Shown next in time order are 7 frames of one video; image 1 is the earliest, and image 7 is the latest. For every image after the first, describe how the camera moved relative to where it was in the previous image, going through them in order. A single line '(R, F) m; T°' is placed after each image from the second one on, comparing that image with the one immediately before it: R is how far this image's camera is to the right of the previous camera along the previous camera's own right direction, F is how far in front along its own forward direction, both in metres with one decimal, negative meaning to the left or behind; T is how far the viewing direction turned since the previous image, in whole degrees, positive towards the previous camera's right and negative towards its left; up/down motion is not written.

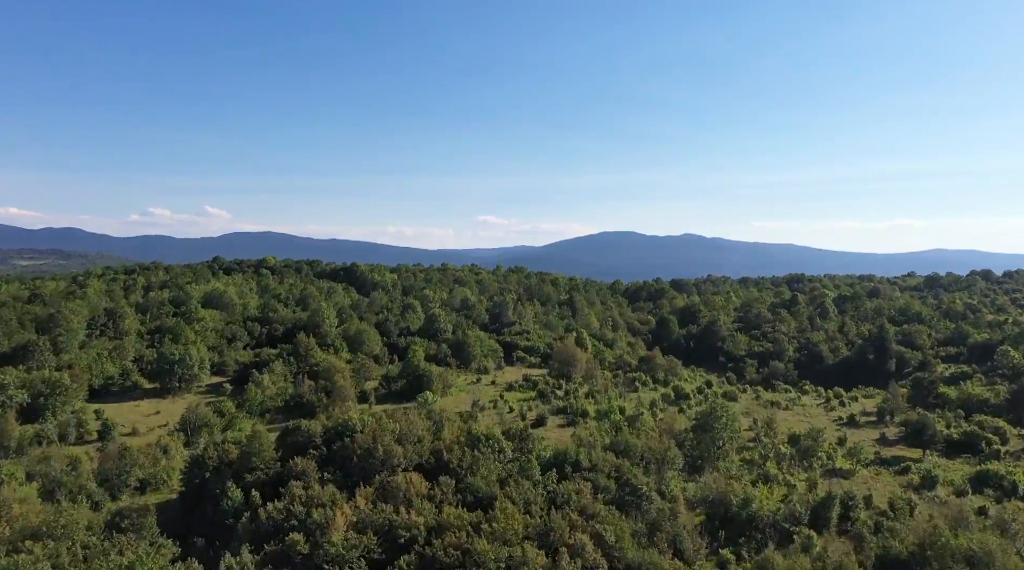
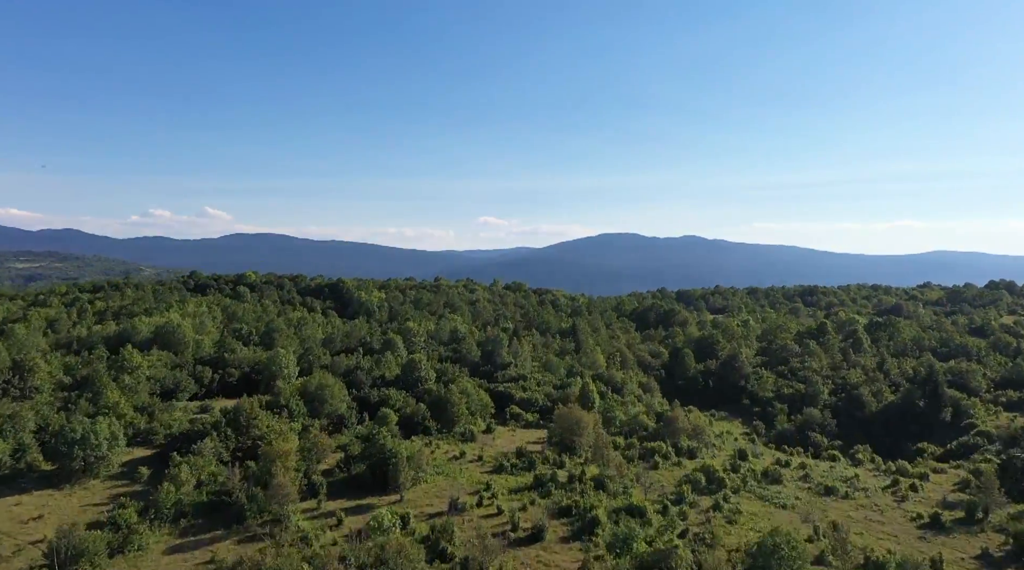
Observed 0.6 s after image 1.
(+0.4, +7.2) m; 0°
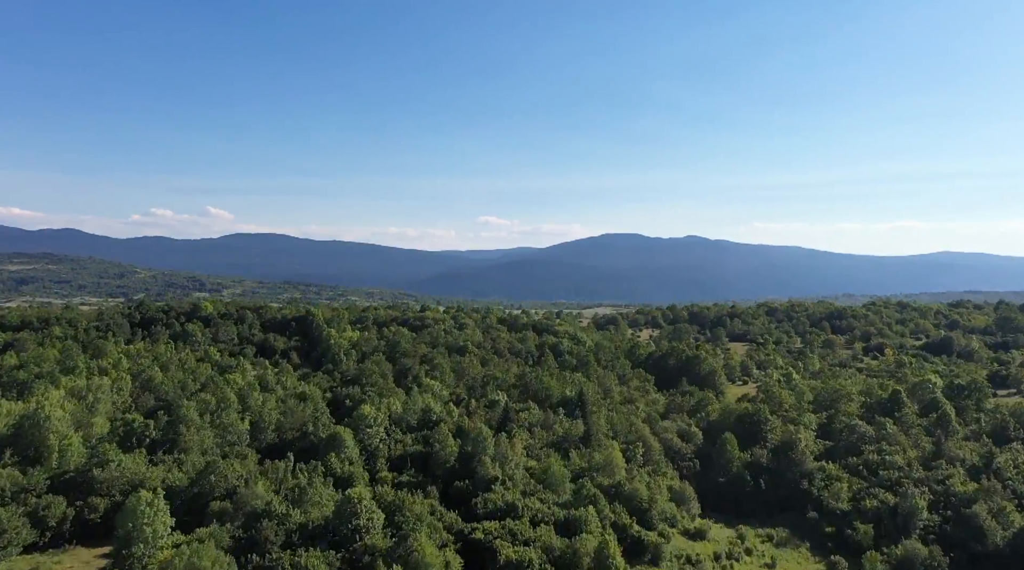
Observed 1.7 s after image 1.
(+0.7, +13.1) m; 0°
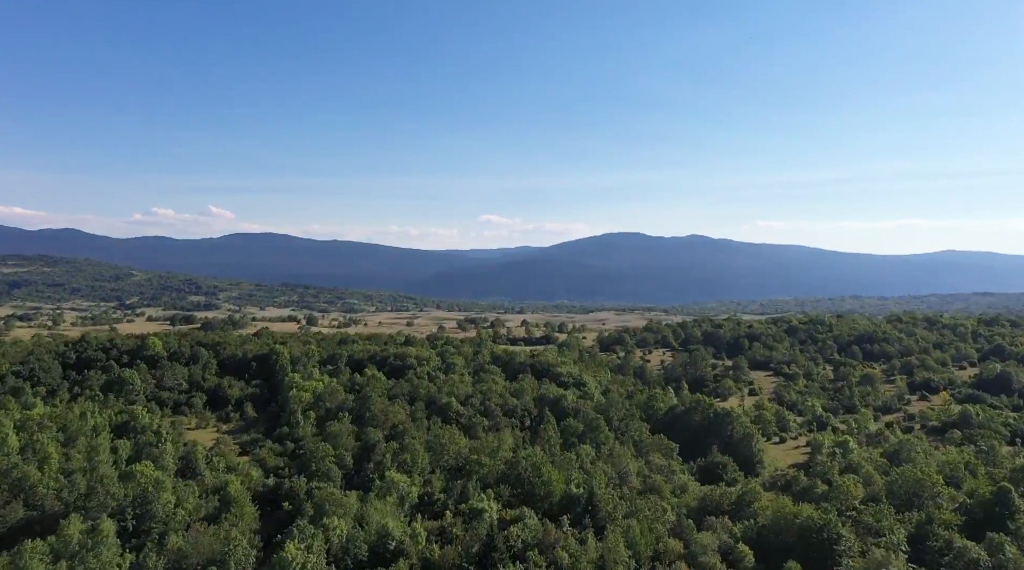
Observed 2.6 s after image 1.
(+0.7, +11.7) m; 0°
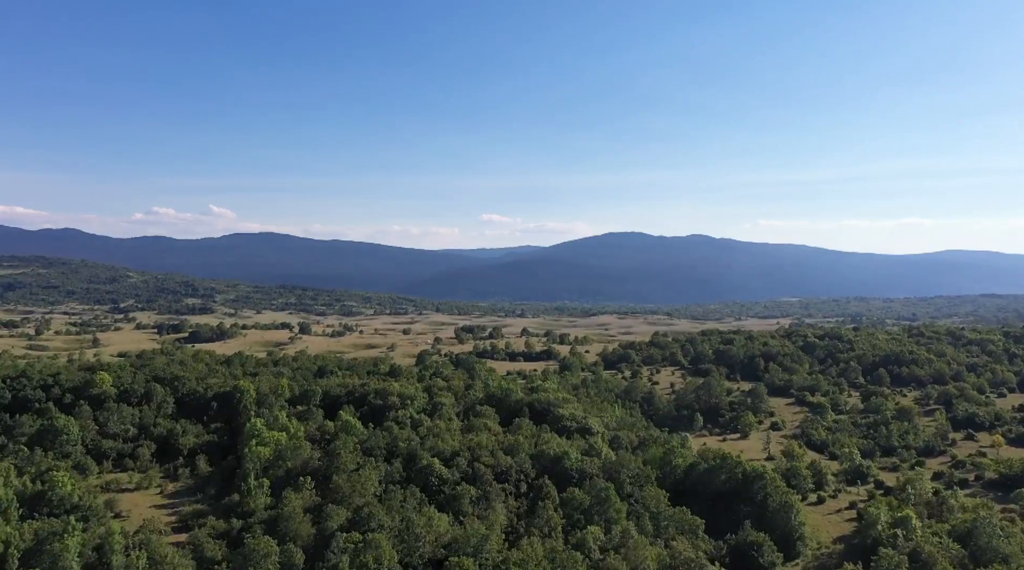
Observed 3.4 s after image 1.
(+0.5, +8.7) m; 0°
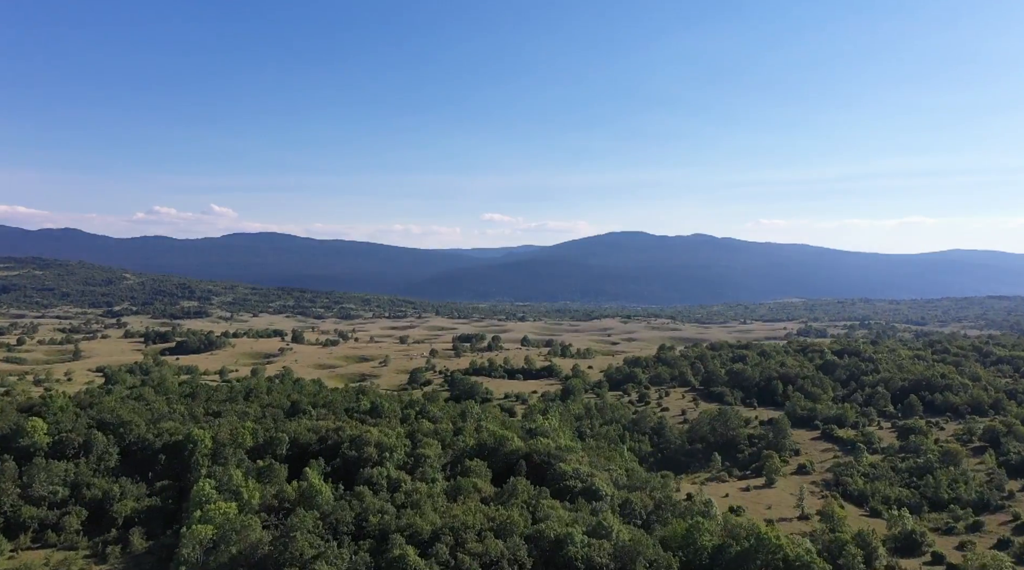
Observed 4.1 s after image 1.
(+0.5, +8.7) m; 0°
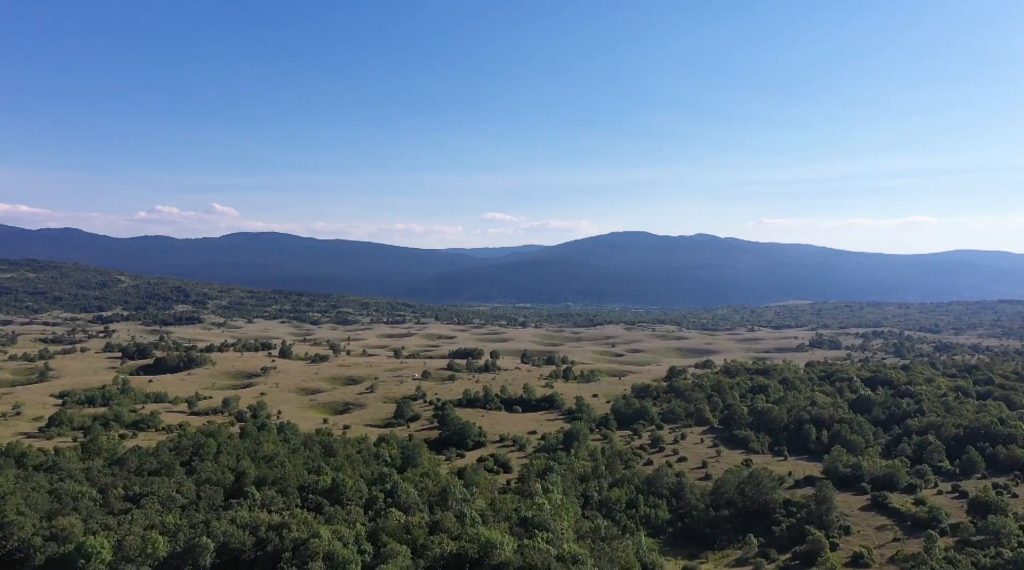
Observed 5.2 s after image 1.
(+0.8, +13.1) m; 0°
